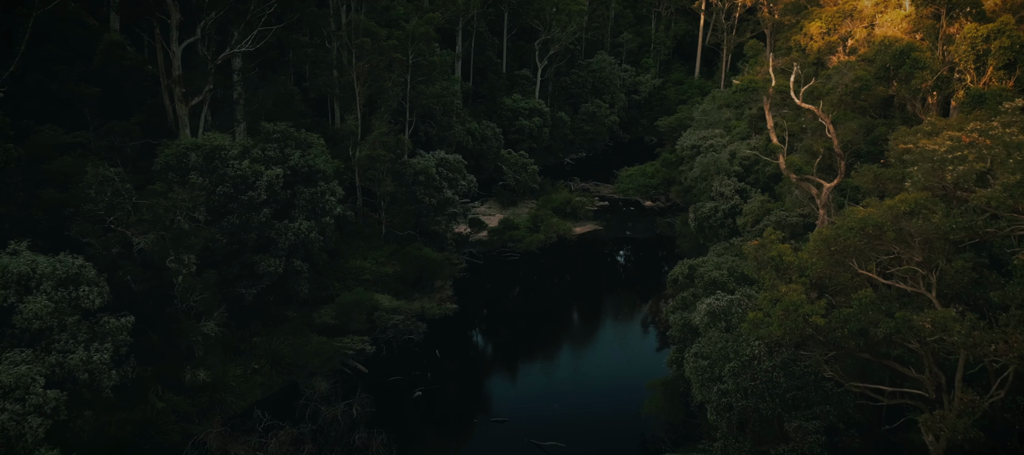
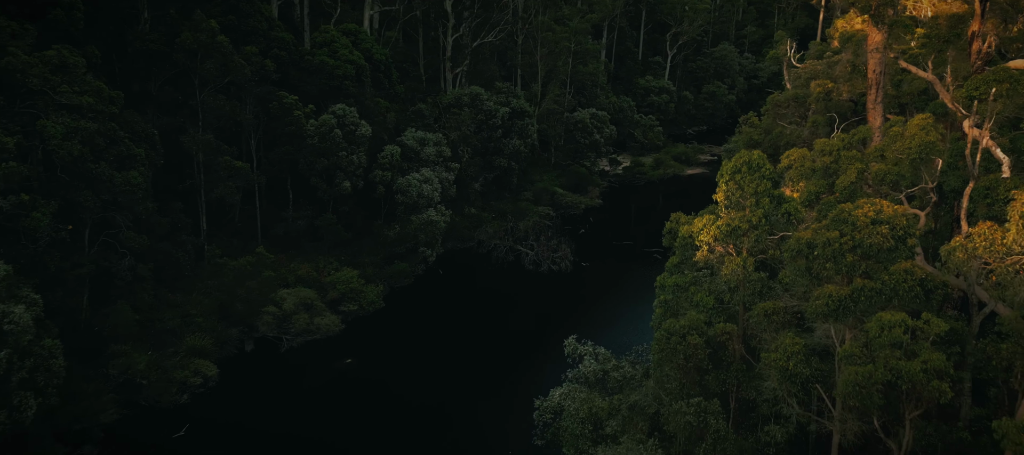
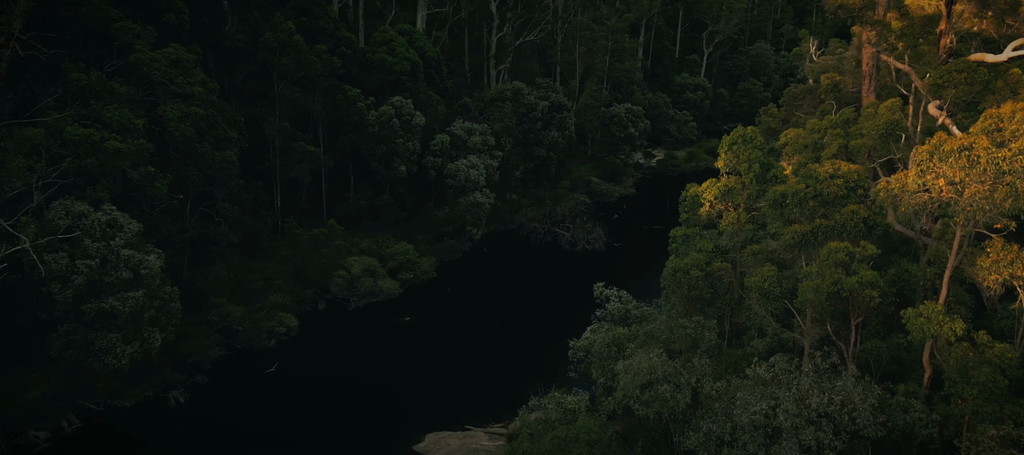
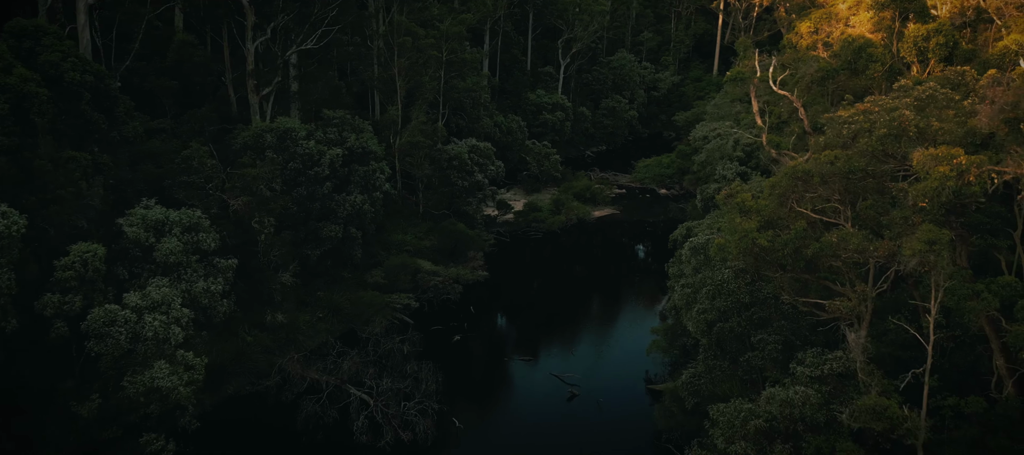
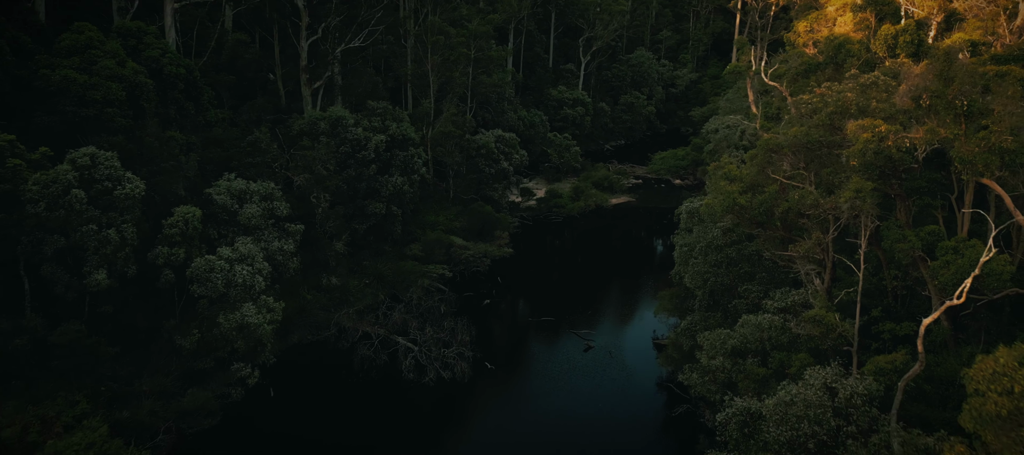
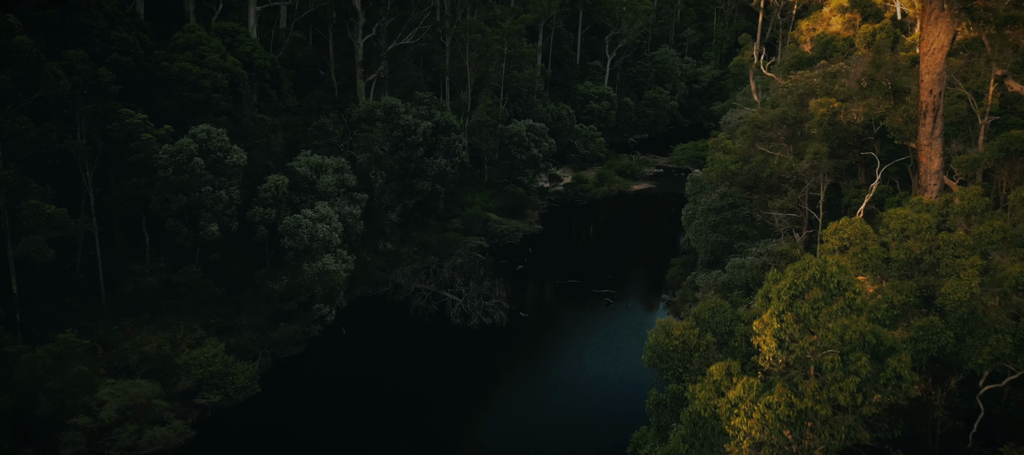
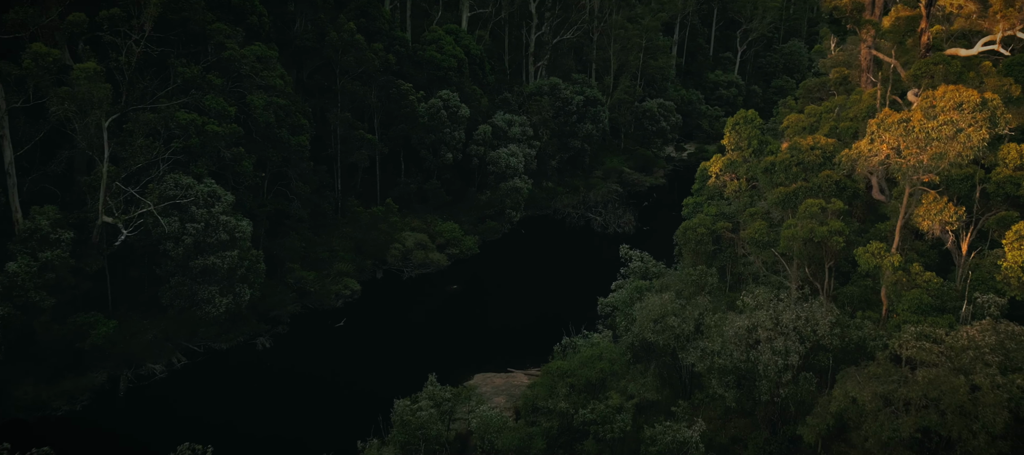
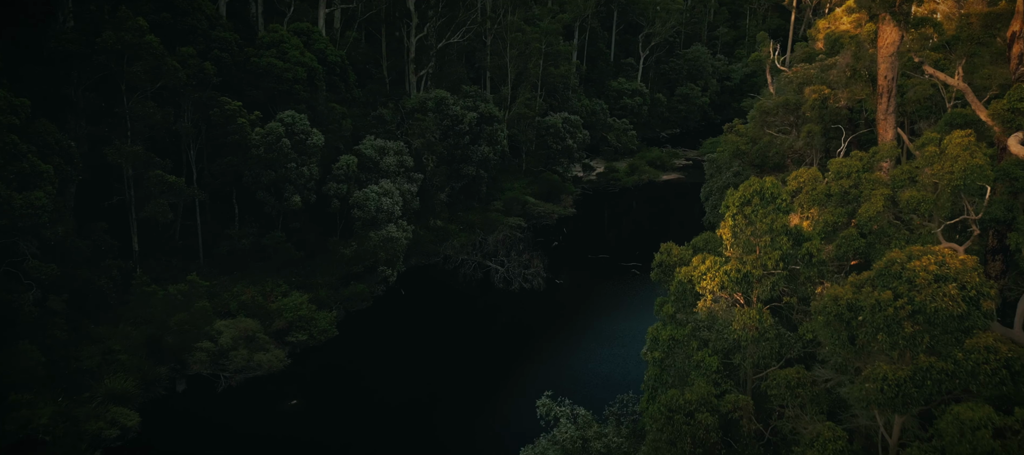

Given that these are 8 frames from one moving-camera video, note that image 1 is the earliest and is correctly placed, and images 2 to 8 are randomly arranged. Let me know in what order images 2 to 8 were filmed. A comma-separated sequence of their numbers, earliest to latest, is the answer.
4, 5, 6, 8, 2, 3, 7
